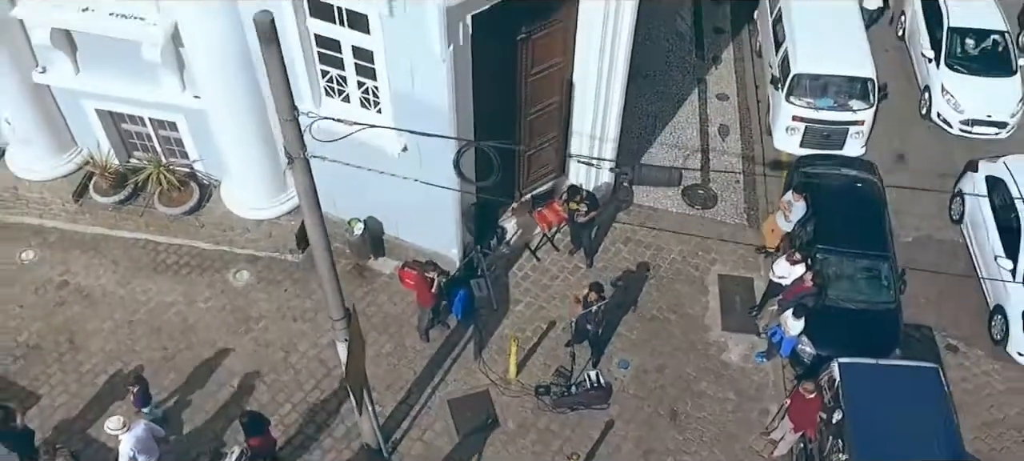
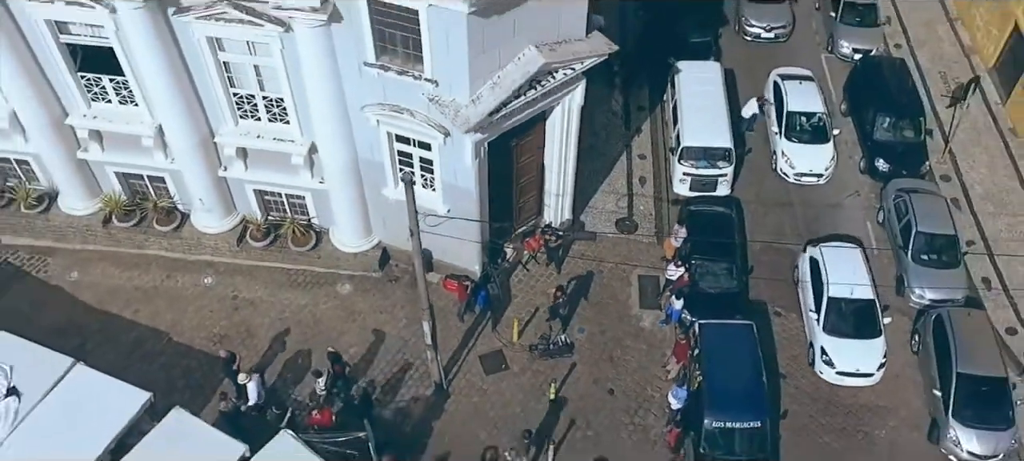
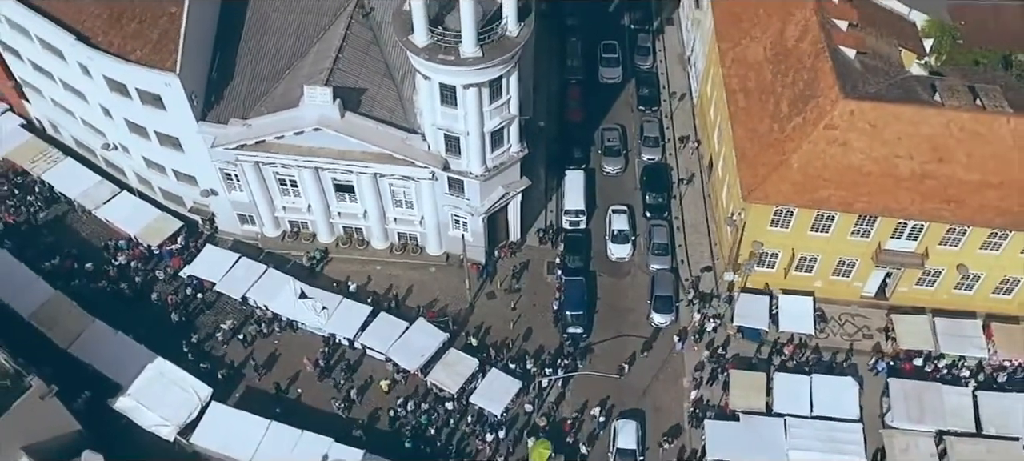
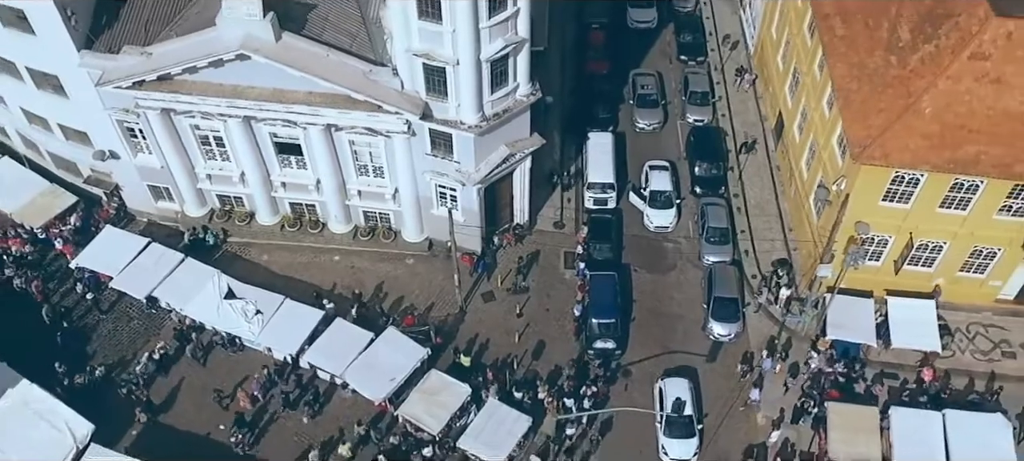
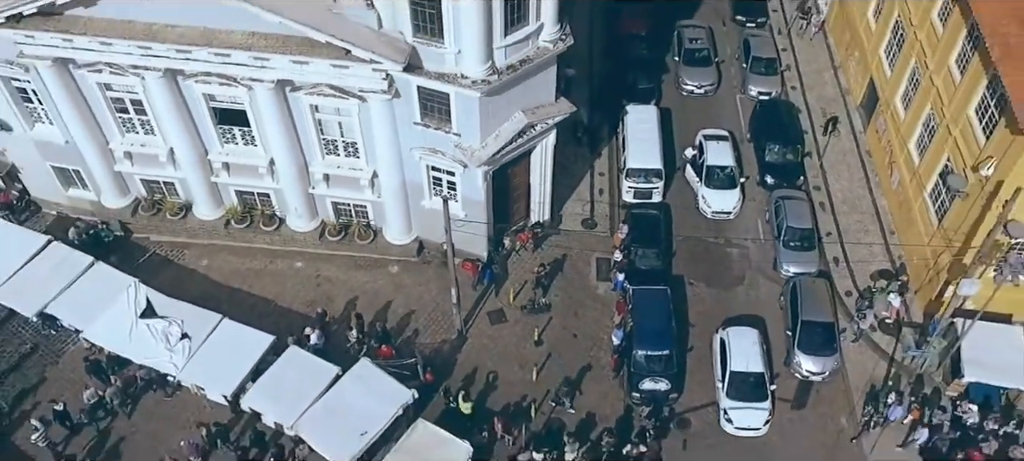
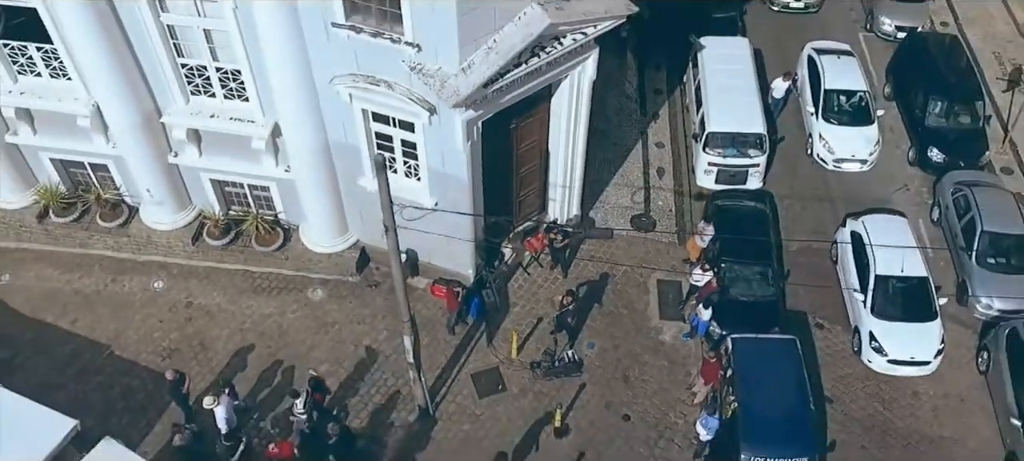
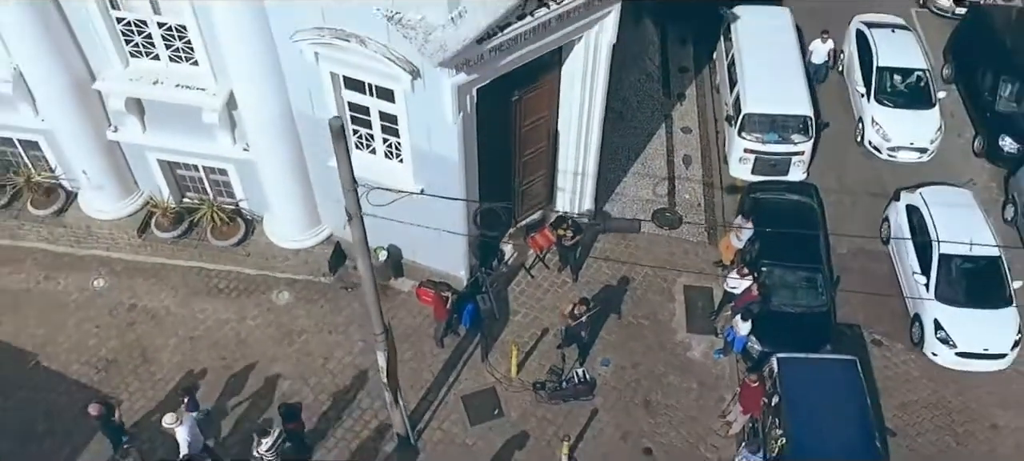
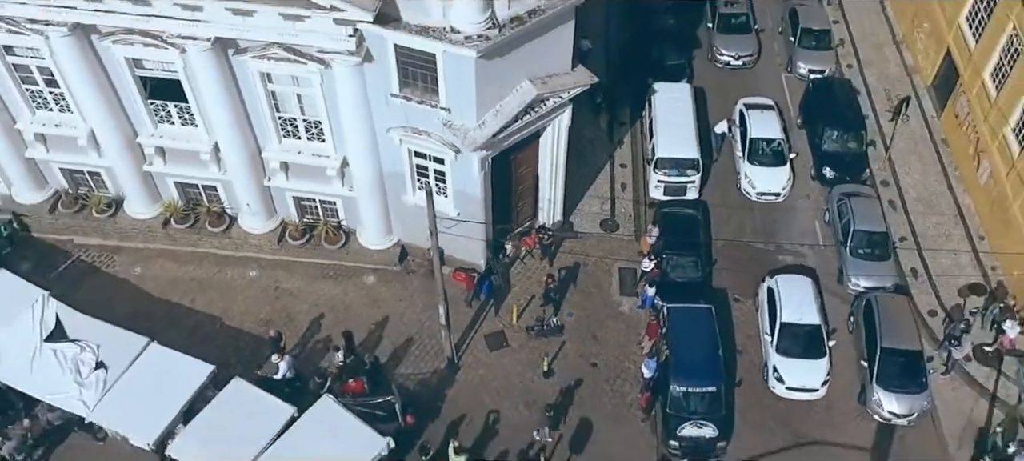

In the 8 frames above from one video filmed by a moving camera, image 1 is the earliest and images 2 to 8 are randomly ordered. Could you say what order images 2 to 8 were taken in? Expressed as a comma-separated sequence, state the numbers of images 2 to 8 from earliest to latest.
7, 6, 2, 8, 5, 4, 3
